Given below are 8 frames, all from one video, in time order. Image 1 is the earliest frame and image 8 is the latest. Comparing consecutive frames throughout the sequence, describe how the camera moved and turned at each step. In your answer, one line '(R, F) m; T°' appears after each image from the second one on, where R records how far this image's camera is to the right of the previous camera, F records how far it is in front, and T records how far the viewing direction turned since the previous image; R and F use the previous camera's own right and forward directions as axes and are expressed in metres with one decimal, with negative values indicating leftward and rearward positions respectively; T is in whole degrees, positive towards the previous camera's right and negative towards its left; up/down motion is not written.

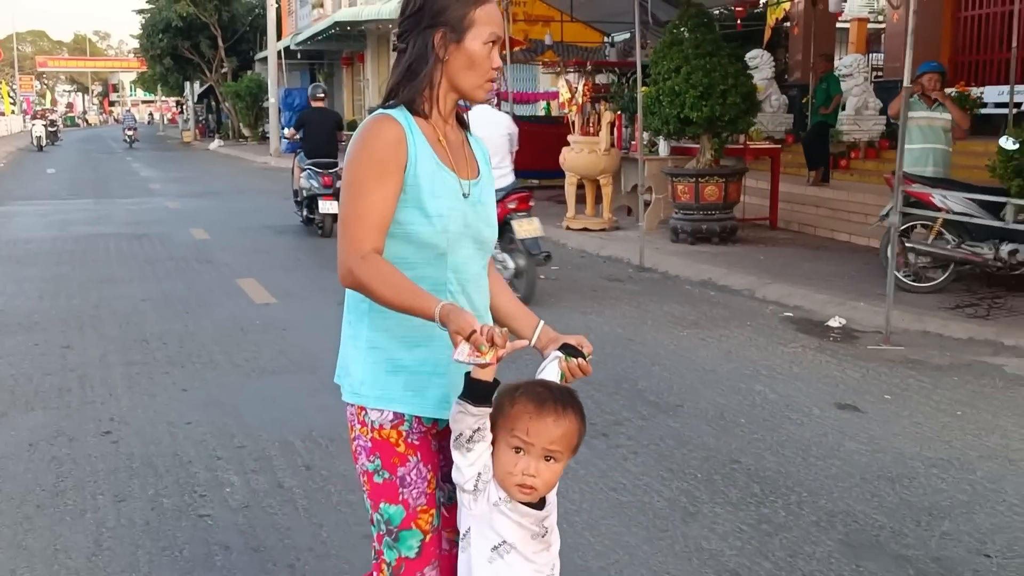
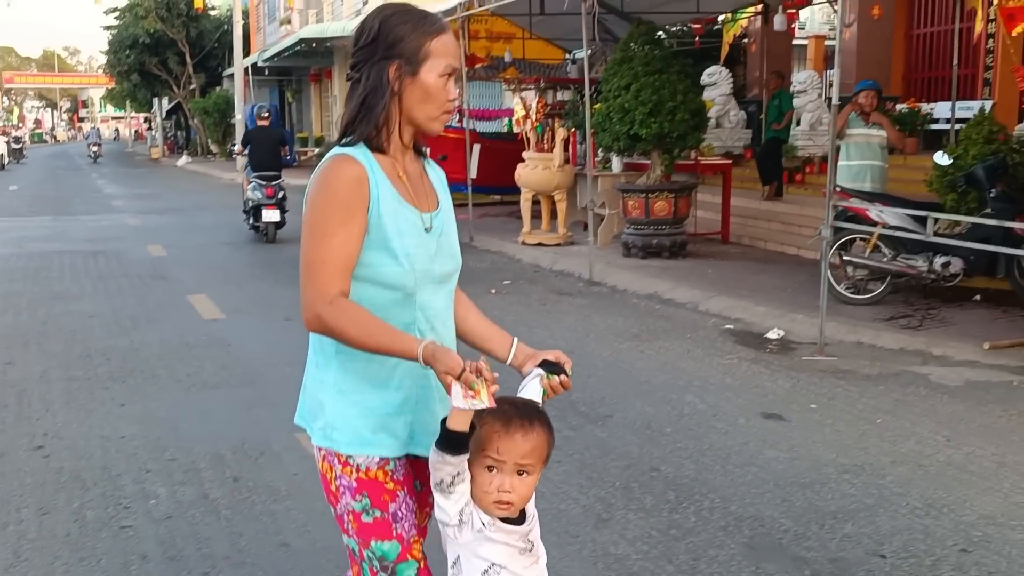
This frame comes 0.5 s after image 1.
(+0.2, -0.1) m; +1°
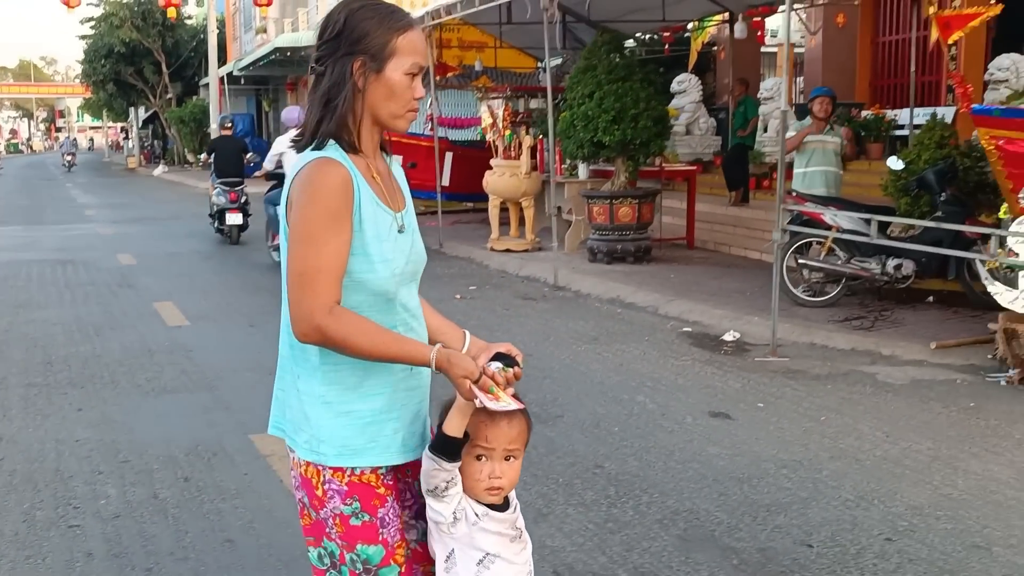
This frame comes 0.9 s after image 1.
(+0.2, -0.1) m; +1°
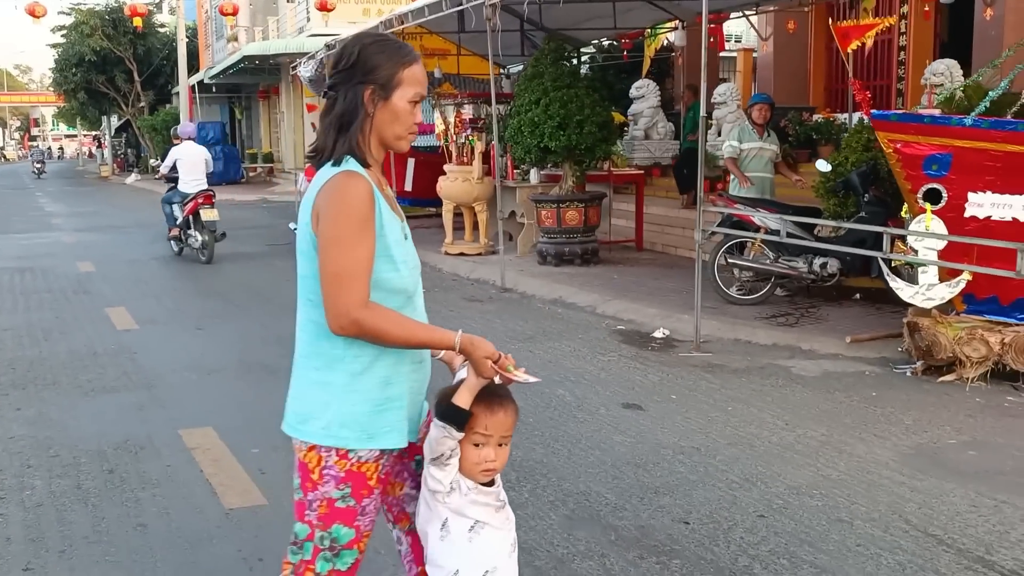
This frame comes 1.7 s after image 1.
(+0.3, -0.3) m; +1°
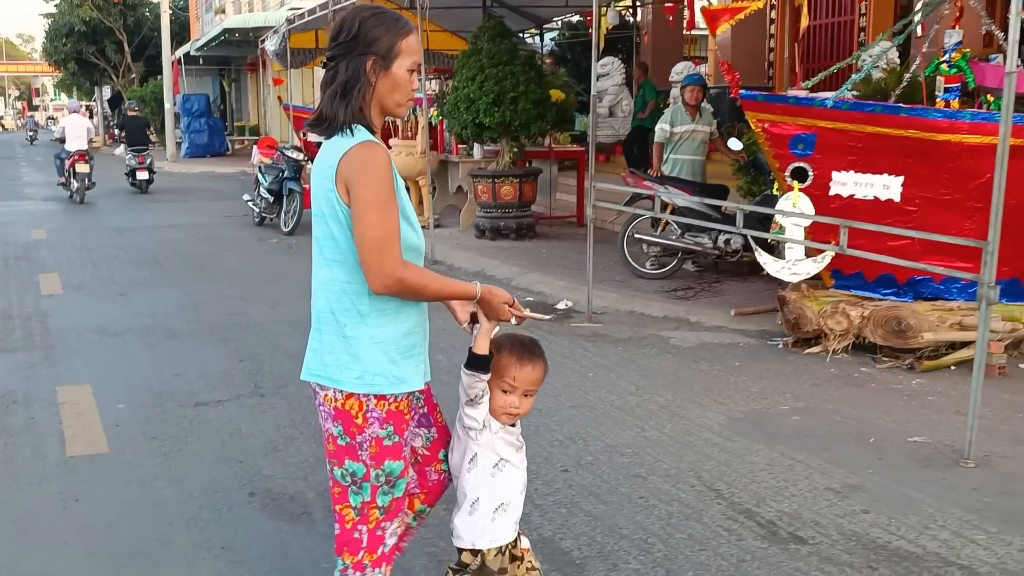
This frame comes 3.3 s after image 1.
(+0.7, -0.3) m; 0°
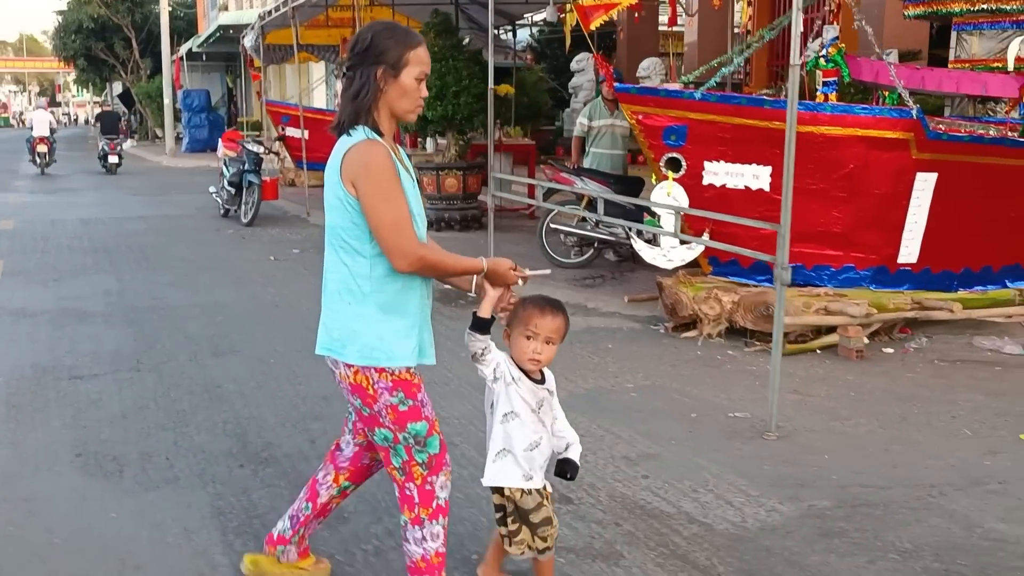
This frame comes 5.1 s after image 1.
(+0.9, -0.2) m; -1°
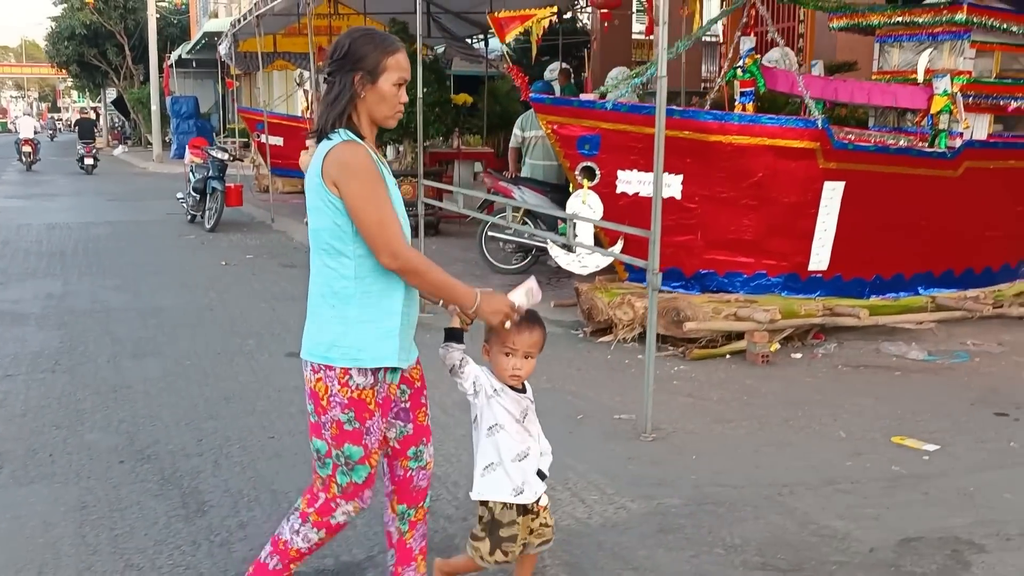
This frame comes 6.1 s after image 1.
(+0.5, -0.1) m; 0°
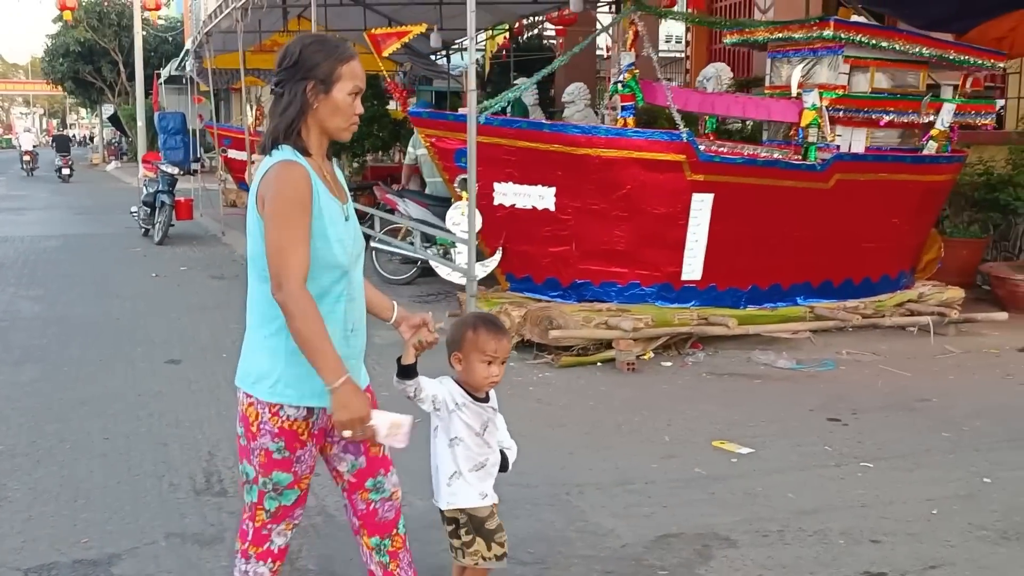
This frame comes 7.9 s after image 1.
(+0.9, -0.1) m; -1°
